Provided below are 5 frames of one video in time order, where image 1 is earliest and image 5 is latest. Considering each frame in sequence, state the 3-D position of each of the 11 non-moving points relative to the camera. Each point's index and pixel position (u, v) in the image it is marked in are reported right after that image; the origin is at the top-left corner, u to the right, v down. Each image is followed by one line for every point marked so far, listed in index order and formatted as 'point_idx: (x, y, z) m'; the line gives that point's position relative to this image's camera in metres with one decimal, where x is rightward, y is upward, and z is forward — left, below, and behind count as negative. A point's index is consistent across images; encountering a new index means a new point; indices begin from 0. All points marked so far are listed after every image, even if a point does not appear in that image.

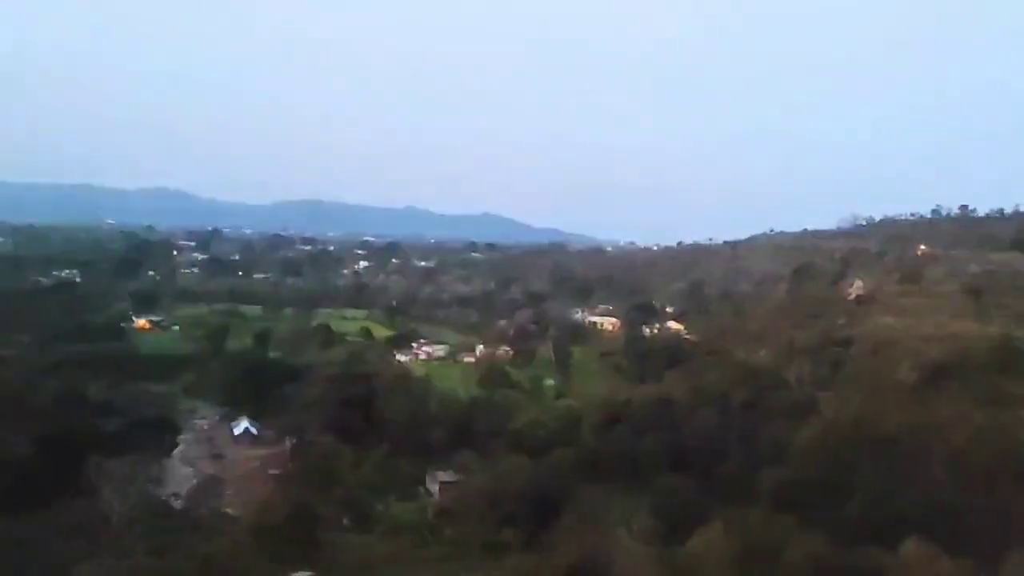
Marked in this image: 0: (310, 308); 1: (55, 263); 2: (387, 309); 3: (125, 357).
0: (-3.9, -0.4, +16.4) m
1: (-8.7, +0.5, +17.0) m
2: (-2.6, -0.4, +17.5) m
3: (-5.4, -0.9, +12.3) m
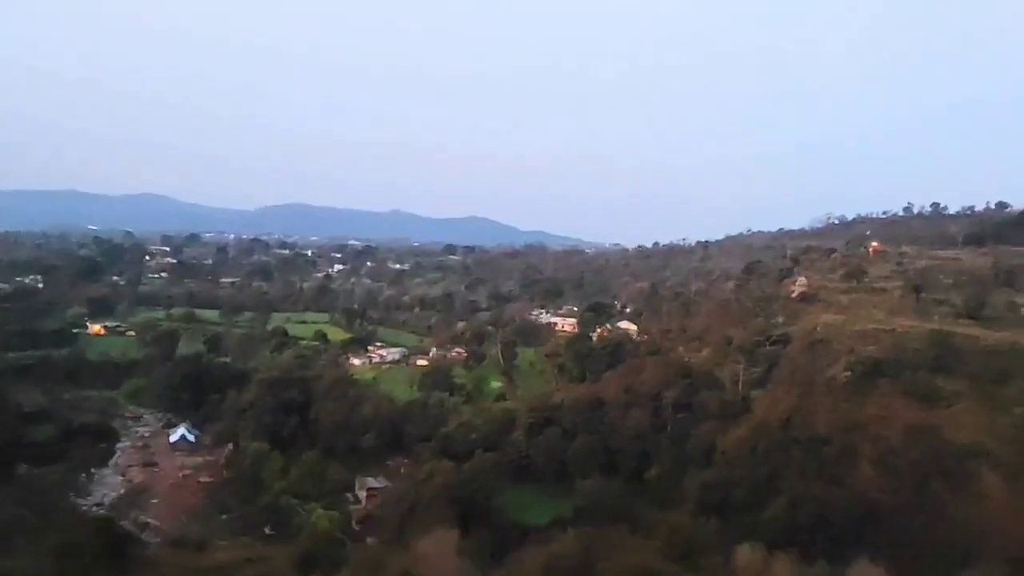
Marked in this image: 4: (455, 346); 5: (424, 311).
0: (-4.4, -0.4, +16.3) m
1: (-9.3, +0.4, +16.7) m
2: (-3.1, -0.4, +17.4) m
3: (-5.8, -1.0, +12.1) m
4: (-0.8, -1.0, +15.0) m
5: (-1.6, -0.5, +17.9) m
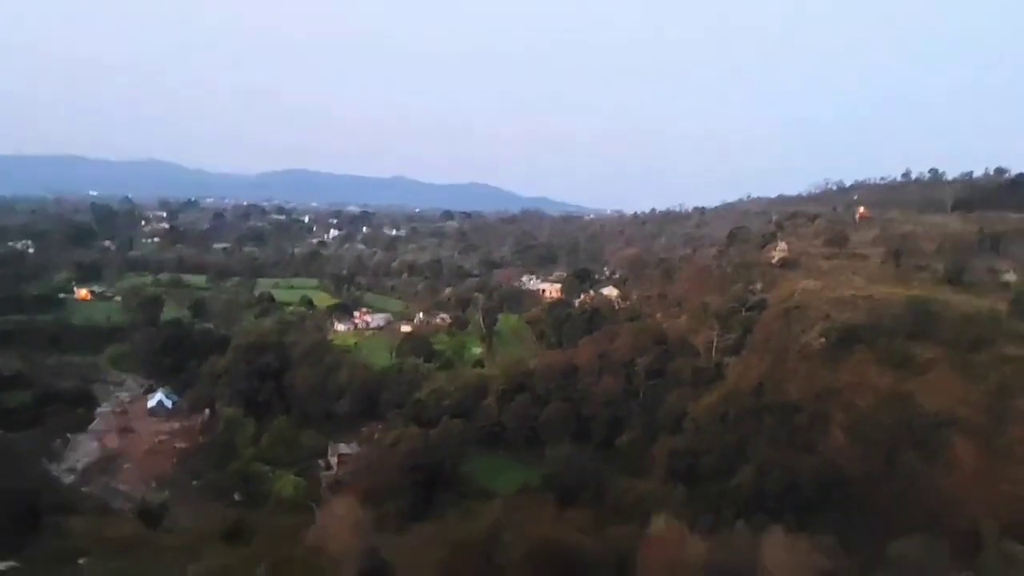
0: (-4.5, +0.2, +16.2) m
1: (-9.4, +1.0, +16.7) m
2: (-3.2, +0.2, +17.3) m
3: (-5.9, -0.6, +12.1) m
4: (-0.9, -0.4, +14.9) m
5: (-1.7, +0.2, +17.9) m
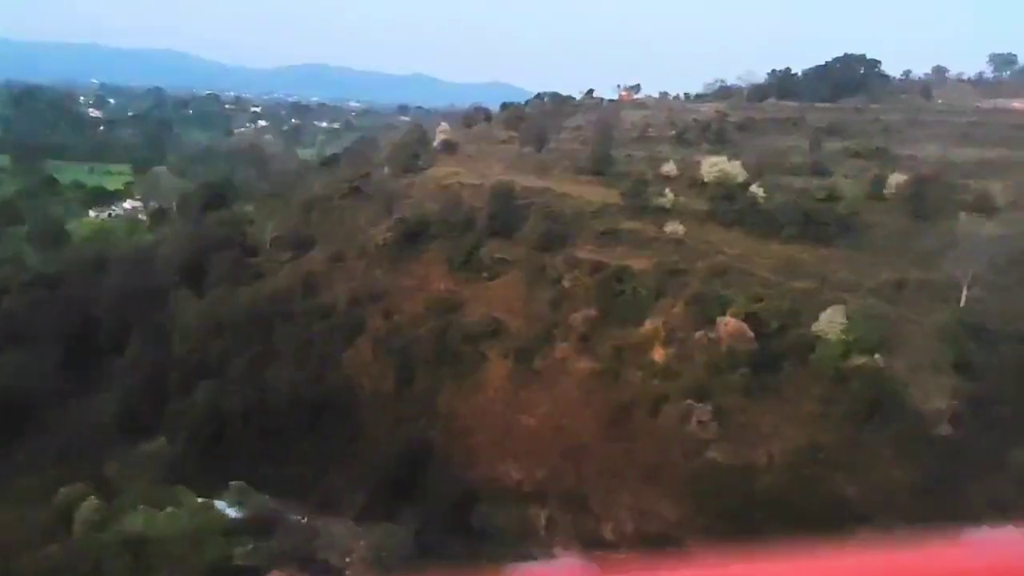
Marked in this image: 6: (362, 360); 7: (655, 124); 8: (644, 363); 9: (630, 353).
0: (-6.1, +2.1, +15.5) m
1: (-10.9, +3.2, +15.9) m
2: (-4.8, +2.2, +16.5) m
3: (-7.7, +1.0, +11.5) m
4: (-2.6, +1.3, +14.2) m
5: (-3.3, +2.2, +17.1) m
6: (-0.6, -0.3, +3.4) m
7: (+0.7, +0.8, +4.6) m
8: (+0.5, -0.3, +3.3) m
9: (+0.4, -0.2, +3.3) m
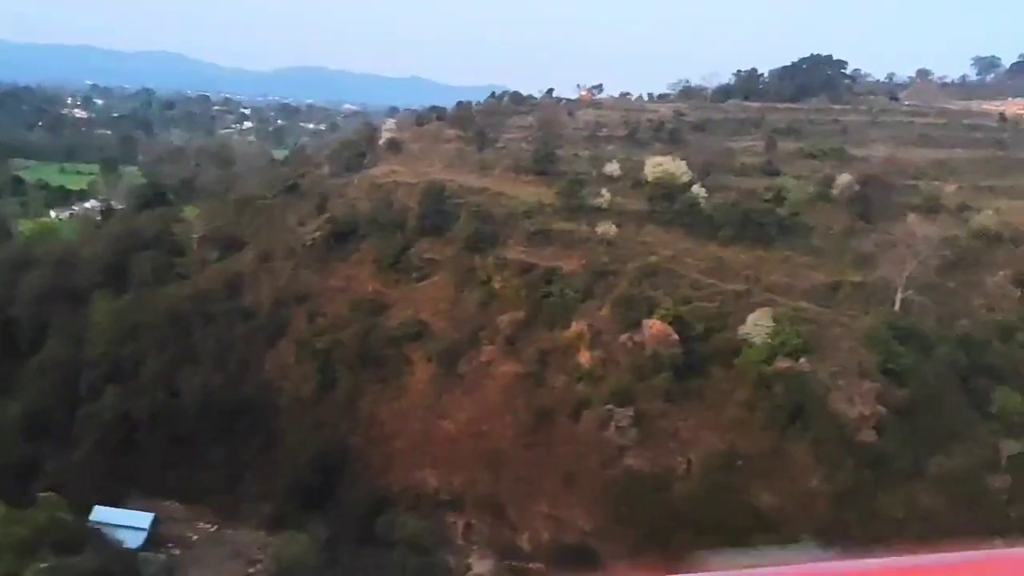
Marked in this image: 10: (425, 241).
0: (-6.4, +2.1, +15.4) m
1: (-11.2, +3.1, +15.8) m
2: (-5.1, +2.2, +16.5) m
3: (-7.9, +1.0, +11.4) m
4: (-2.9, +1.2, +14.1) m
5: (-3.6, +2.2, +17.0) m
6: (-0.8, -0.3, +3.3) m
7: (+0.4, +0.8, +4.5) m
8: (+0.2, -0.3, +3.2) m
9: (+0.2, -0.2, +3.2) m
10: (-0.4, +0.2, +3.6) m
